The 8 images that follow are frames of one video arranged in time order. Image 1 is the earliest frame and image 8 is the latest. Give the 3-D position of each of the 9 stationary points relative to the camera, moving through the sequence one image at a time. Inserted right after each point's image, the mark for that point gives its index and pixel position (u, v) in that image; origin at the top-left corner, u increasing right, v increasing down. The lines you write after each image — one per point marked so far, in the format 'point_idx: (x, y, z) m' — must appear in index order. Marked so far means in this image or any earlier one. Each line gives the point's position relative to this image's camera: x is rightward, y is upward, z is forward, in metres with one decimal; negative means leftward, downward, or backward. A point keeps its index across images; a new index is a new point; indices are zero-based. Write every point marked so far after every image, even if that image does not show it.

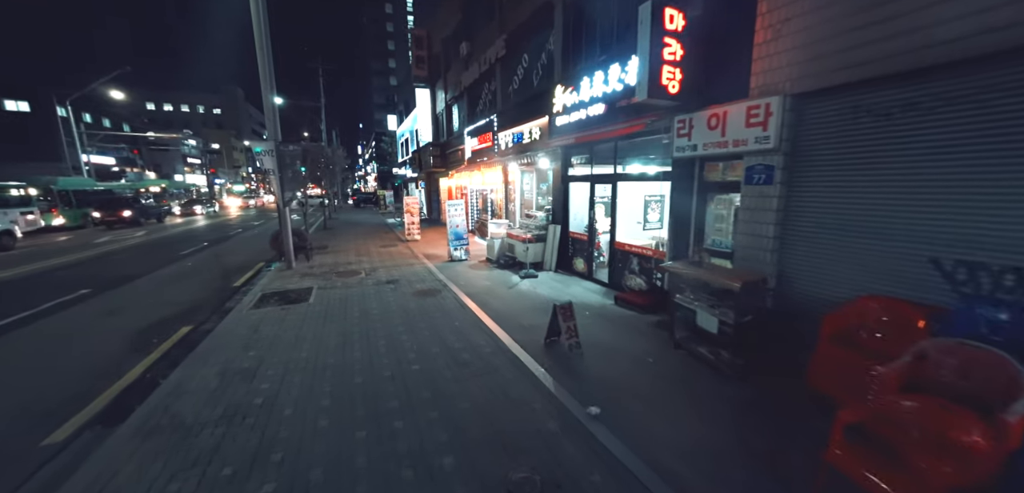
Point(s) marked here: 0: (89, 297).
0: (-11.0, -1.4, +9.6) m
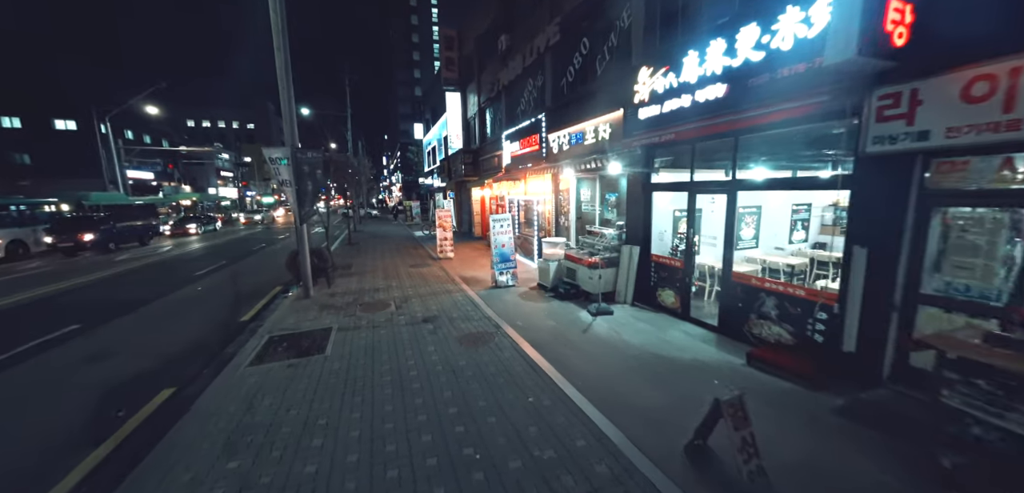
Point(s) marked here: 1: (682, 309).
0: (-9.7, -2.0, +8.2) m
1: (+3.1, -1.1, +6.7) m
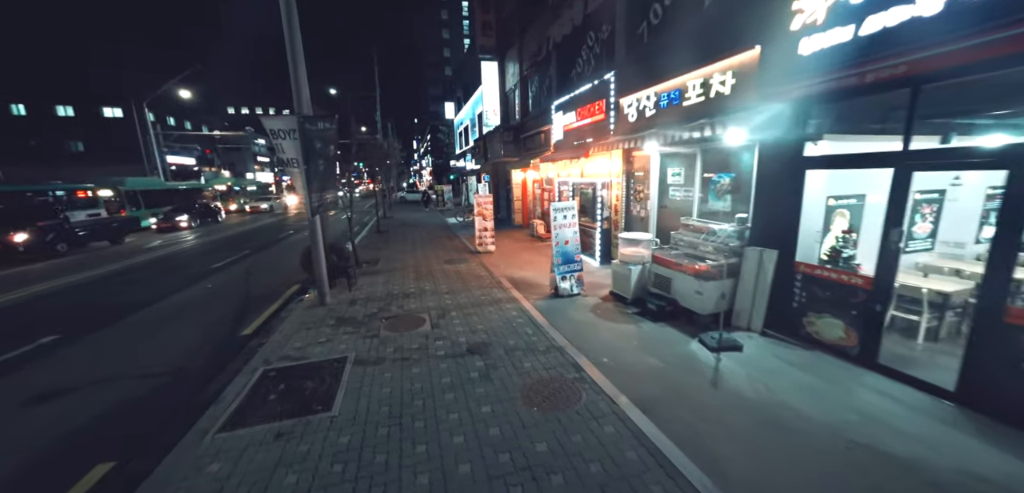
0: (-8.4, -1.9, +6.9) m
1: (+4.1, -1.2, +4.4) m
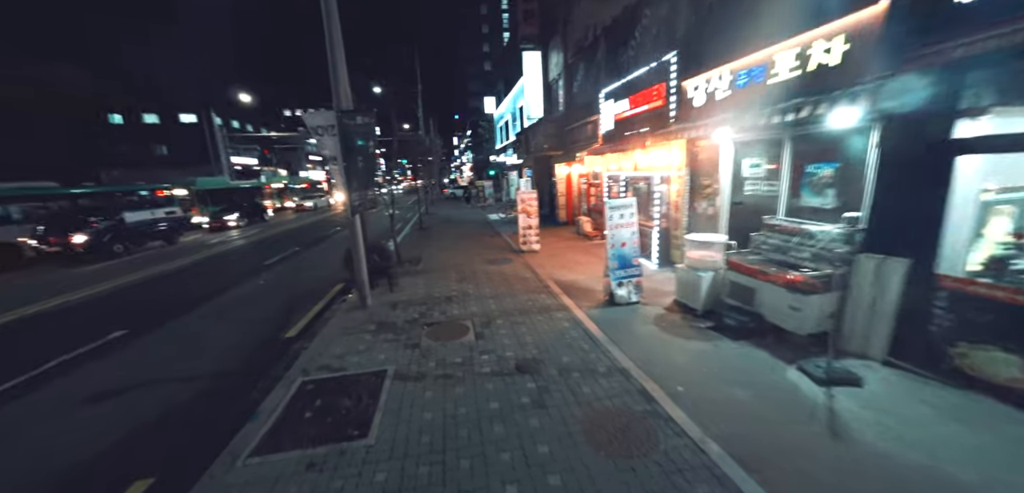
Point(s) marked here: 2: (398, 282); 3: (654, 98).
0: (-7.6, -1.9, +7.1) m
1: (+4.7, -1.3, +3.3) m
2: (-2.8, -0.9, +9.3) m
3: (+3.3, +3.4, +8.5) m
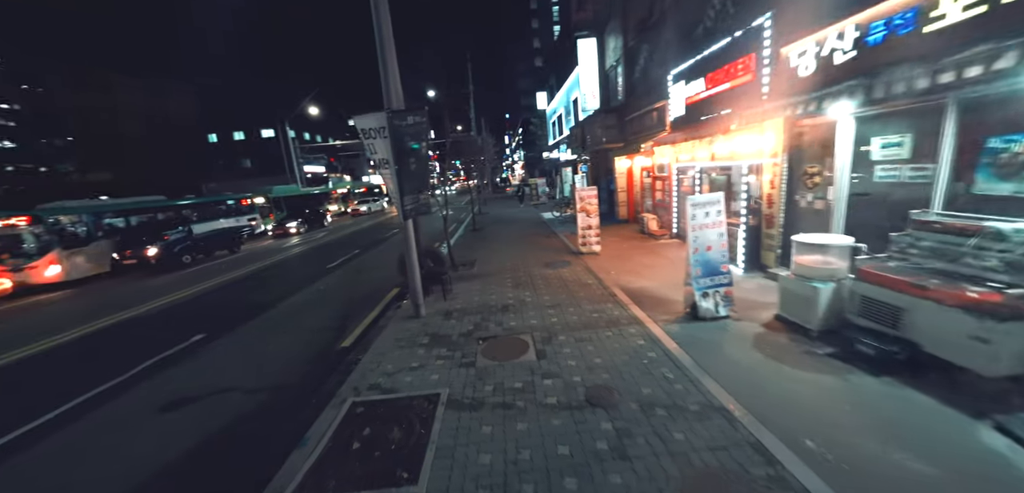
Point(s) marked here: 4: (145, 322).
0: (-6.4, -2.1, +7.4) m
1: (+5.2, -1.4, +1.9) m
2: (-1.4, -1.0, +8.9) m
3: (+4.5, +3.4, +7.3) m
4: (-9.4, -2.0, +9.5) m
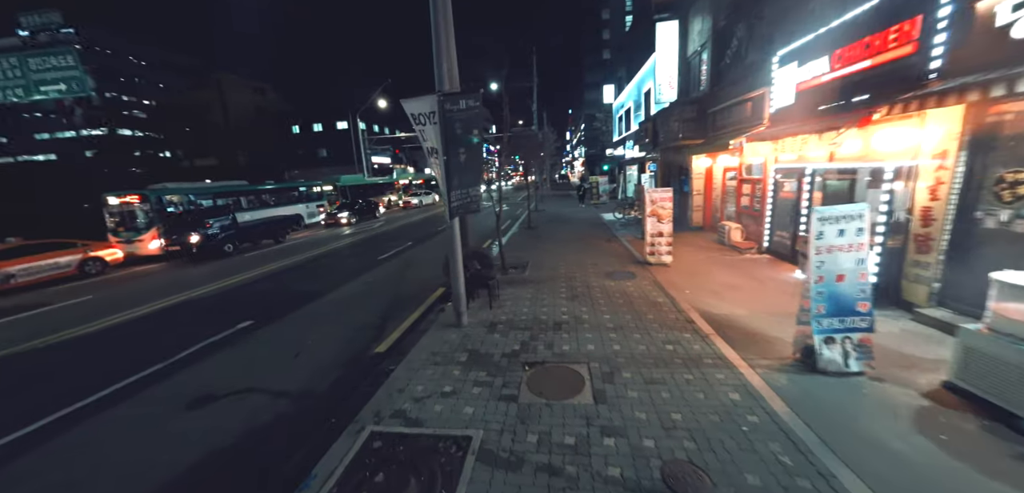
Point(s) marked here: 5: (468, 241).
0: (-5.4, -1.9, +7.3) m
1: (+5.2, -1.8, +0.2) m
2: (-0.2, -1.1, +8.1) m
3: (+5.6, +3.0, +5.5) m
4: (-8.1, -1.5, +9.8) m
5: (-1.0, +0.1, +8.5) m
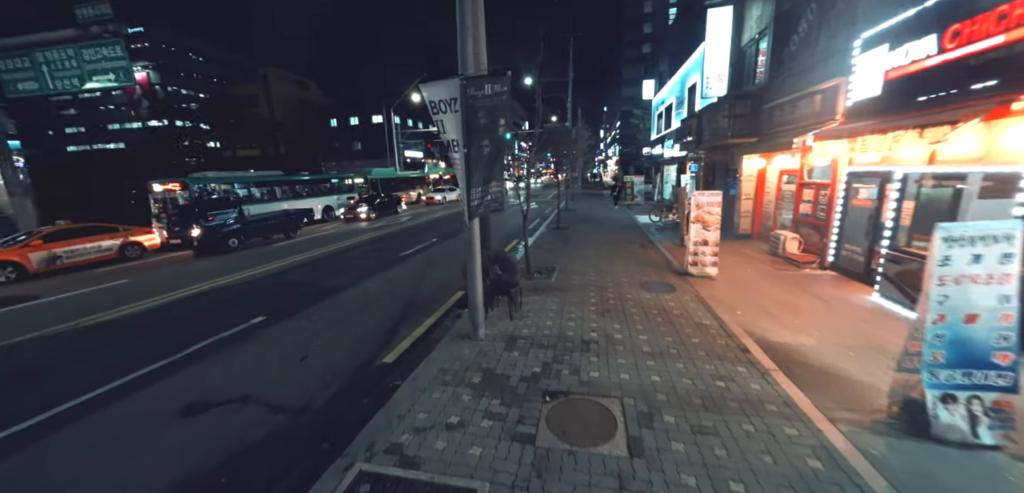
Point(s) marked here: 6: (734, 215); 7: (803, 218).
0: (-5.0, -1.7, +7.0) m
1: (+5.1, -2.2, -0.9) m
2: (+0.2, -1.1, +7.4) m
3: (+6.0, +2.6, +4.4) m
4: (-7.5, -1.3, +9.7) m
5: (-0.4, +0.1, +7.8) m
6: (+7.8, +1.1, +13.0) m
7: (+7.7, +0.8, +9.9) m
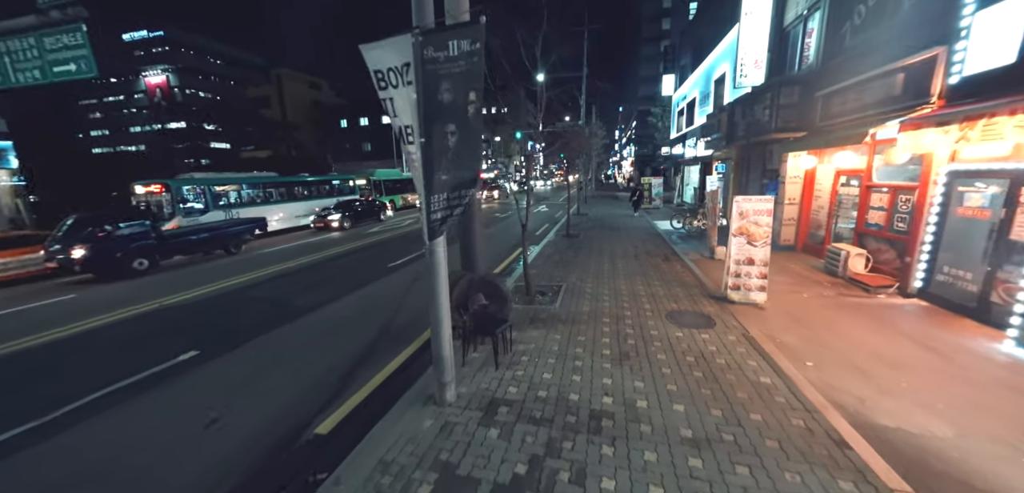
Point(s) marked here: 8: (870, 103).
0: (-5.2, -2.0, +5.5) m
1: (+4.6, -2.5, -2.8) m
2: (+0.1, -1.5, +5.7) m
3: (+5.8, +2.3, +2.5) m
4: (-7.5, -1.6, +8.3) m
5: (-0.6, -0.3, +6.1) m
6: (+7.8, +0.7, +11.0) m
7: (+7.7, +0.4, +7.9) m
8: (+7.4, +3.0, +8.1) m
